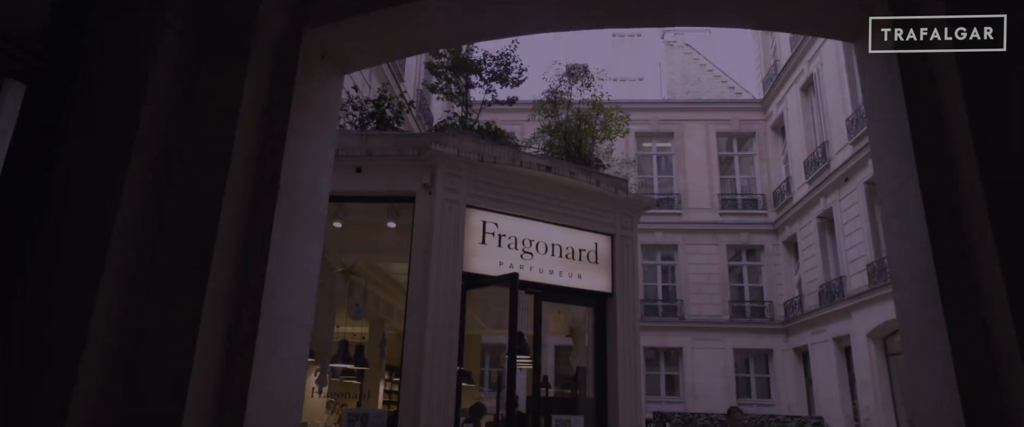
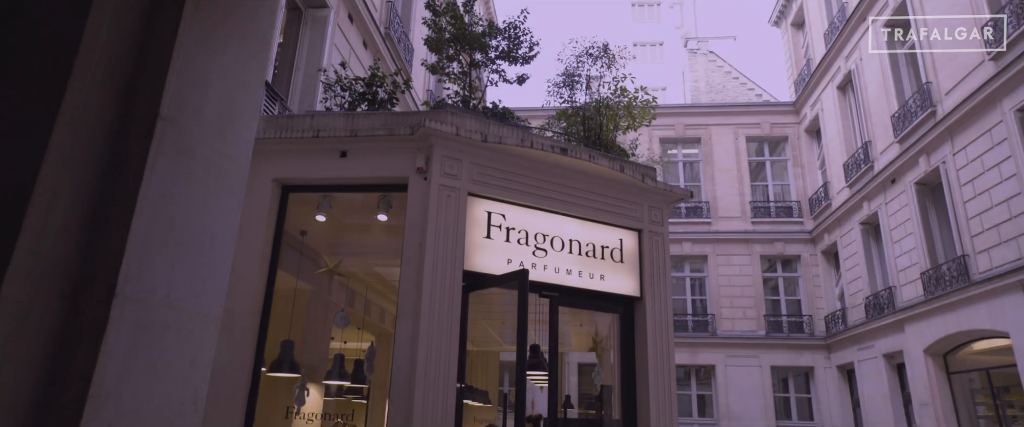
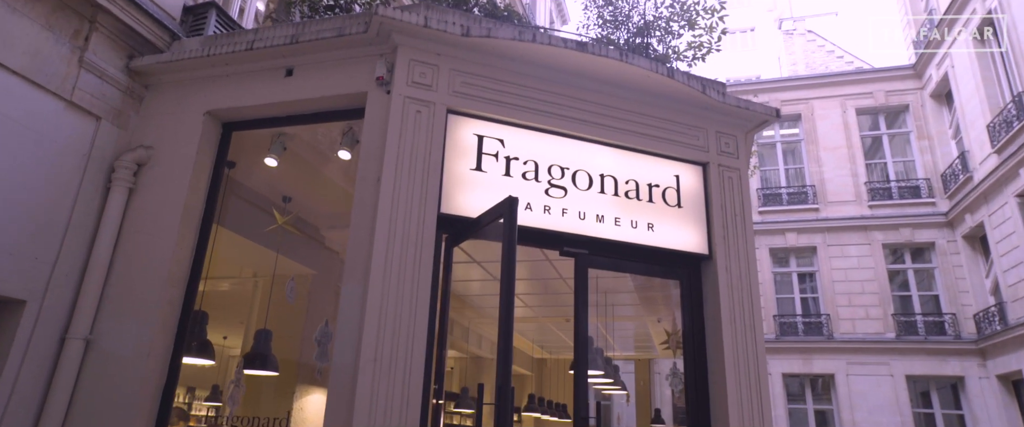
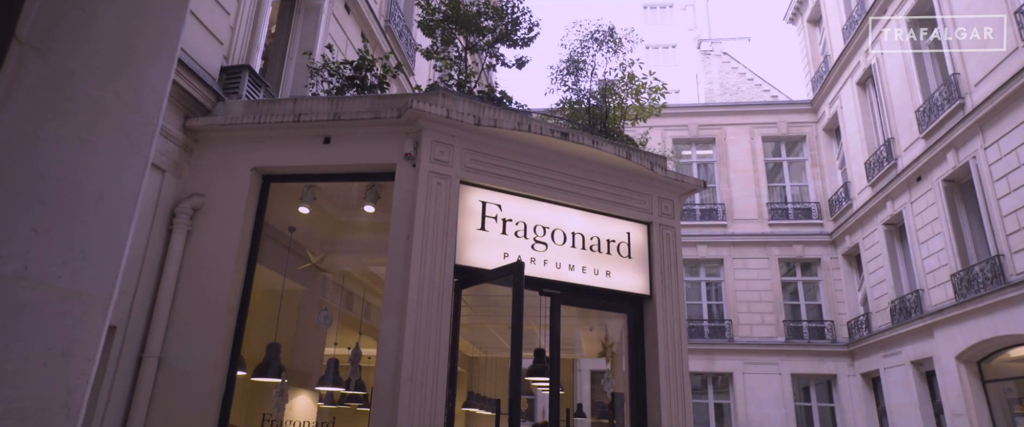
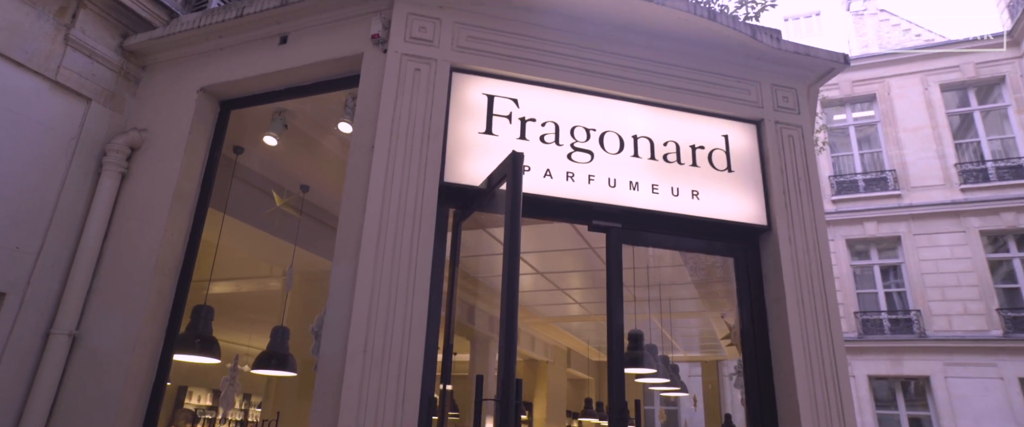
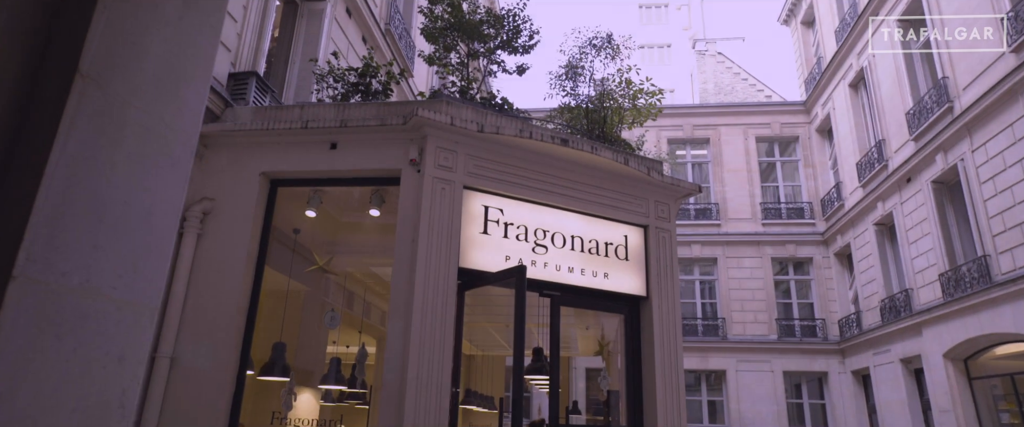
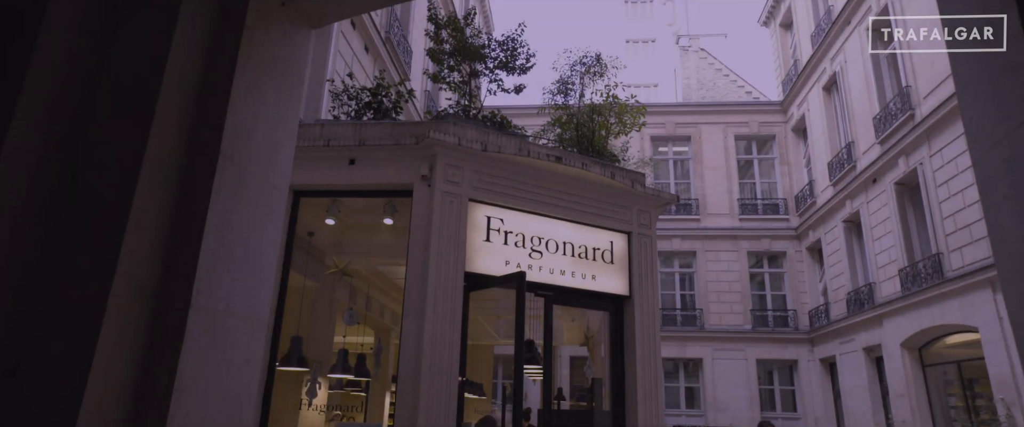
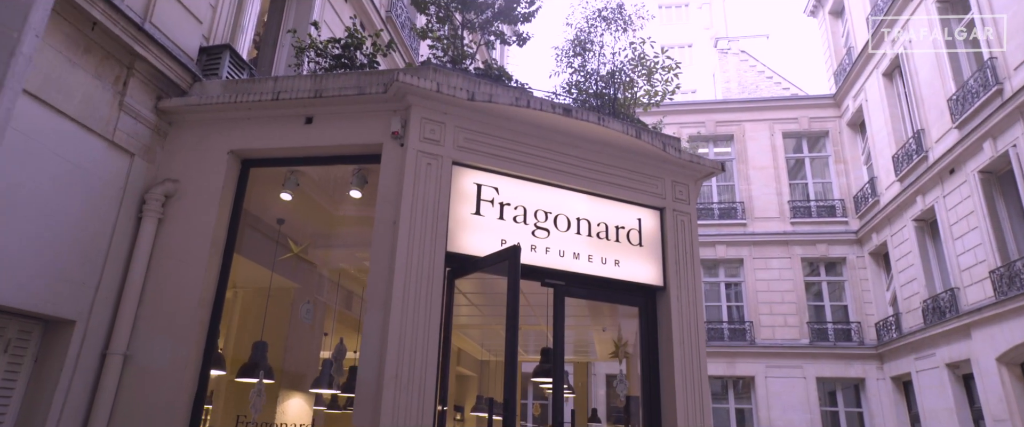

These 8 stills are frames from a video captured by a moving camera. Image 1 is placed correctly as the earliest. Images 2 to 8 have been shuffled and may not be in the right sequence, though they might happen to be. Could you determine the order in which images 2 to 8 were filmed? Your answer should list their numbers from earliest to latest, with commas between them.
7, 2, 6, 4, 8, 3, 5
